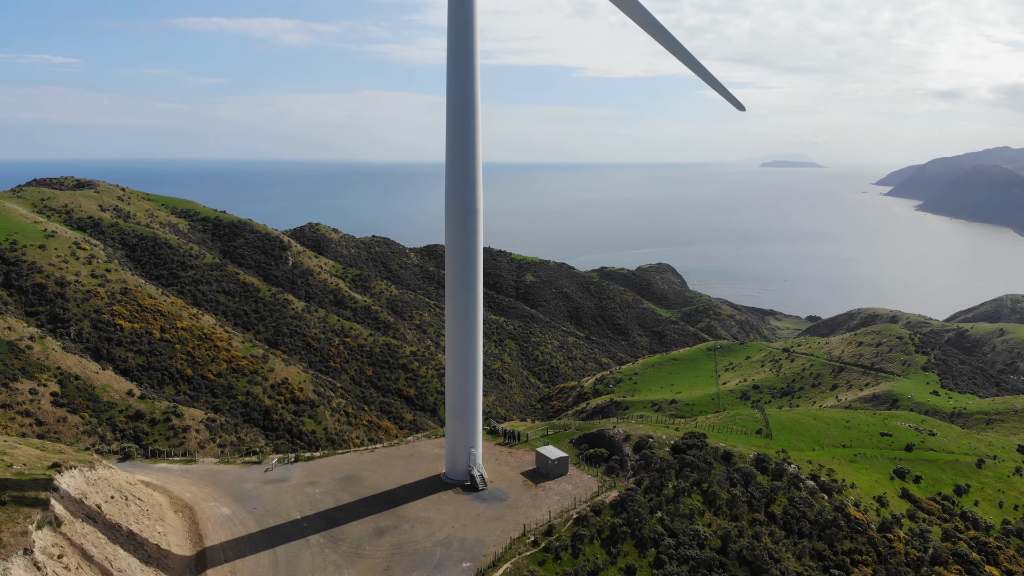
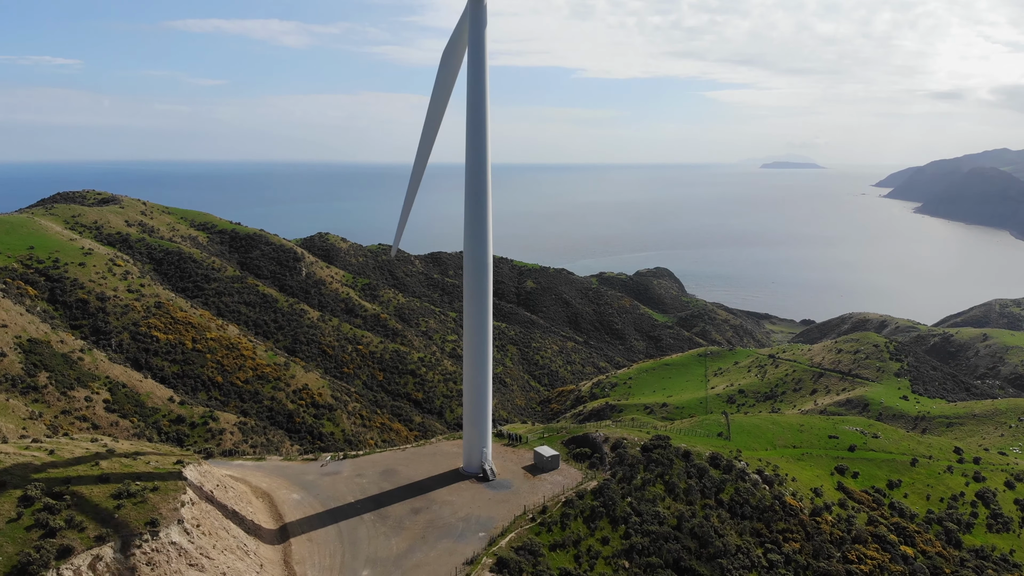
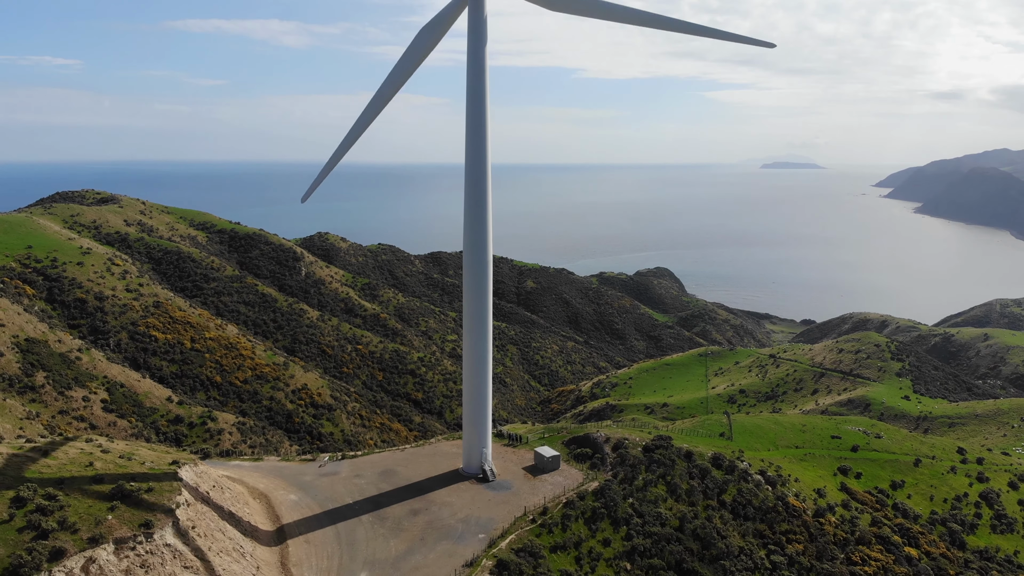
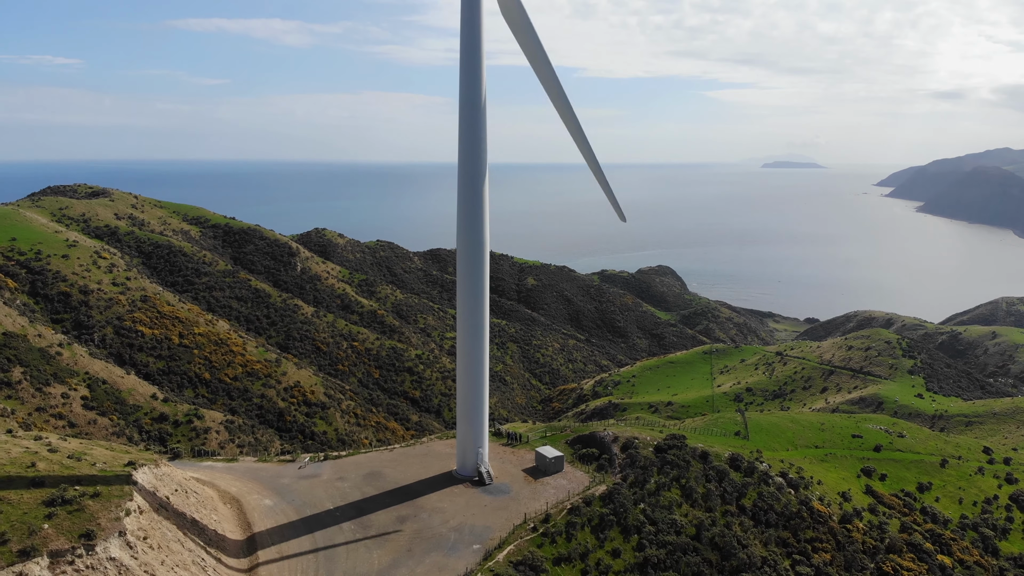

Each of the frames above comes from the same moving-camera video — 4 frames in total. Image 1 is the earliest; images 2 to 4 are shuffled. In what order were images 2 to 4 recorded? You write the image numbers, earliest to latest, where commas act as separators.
4, 3, 2
